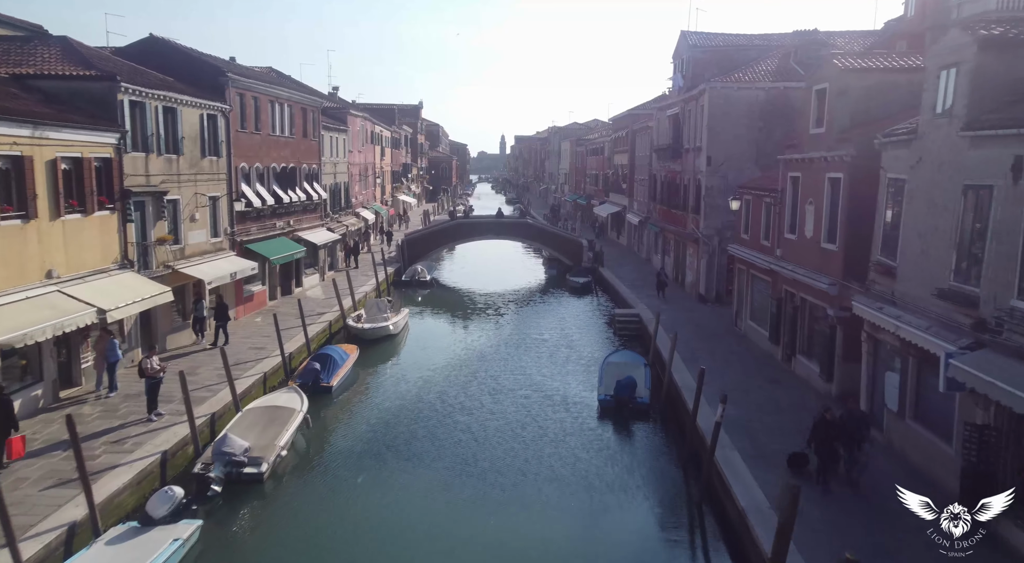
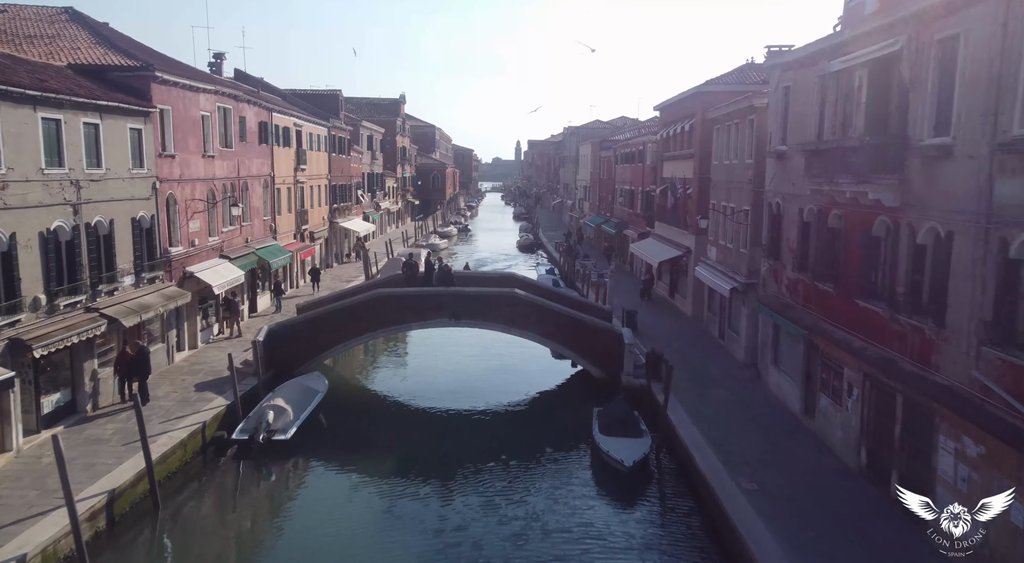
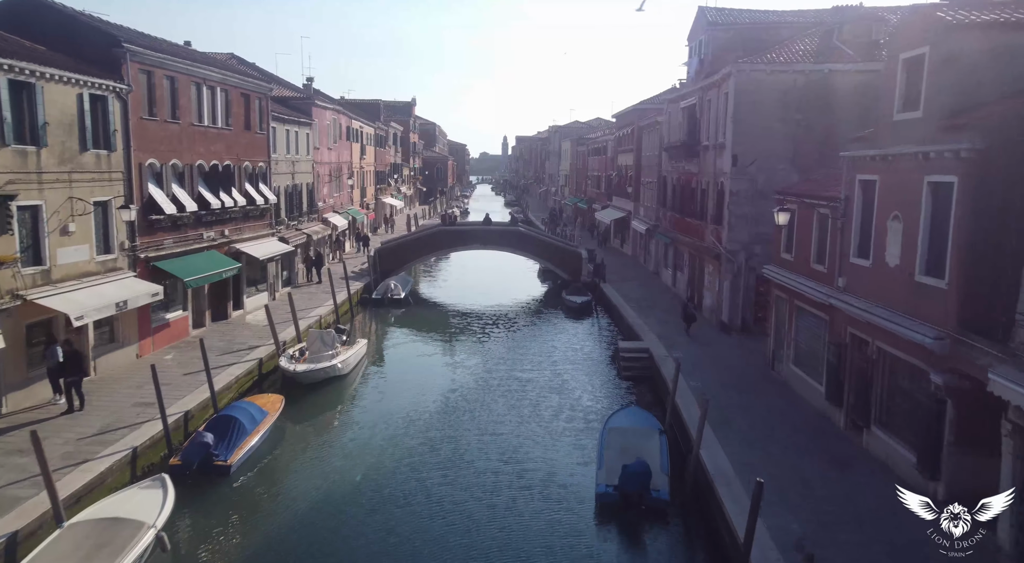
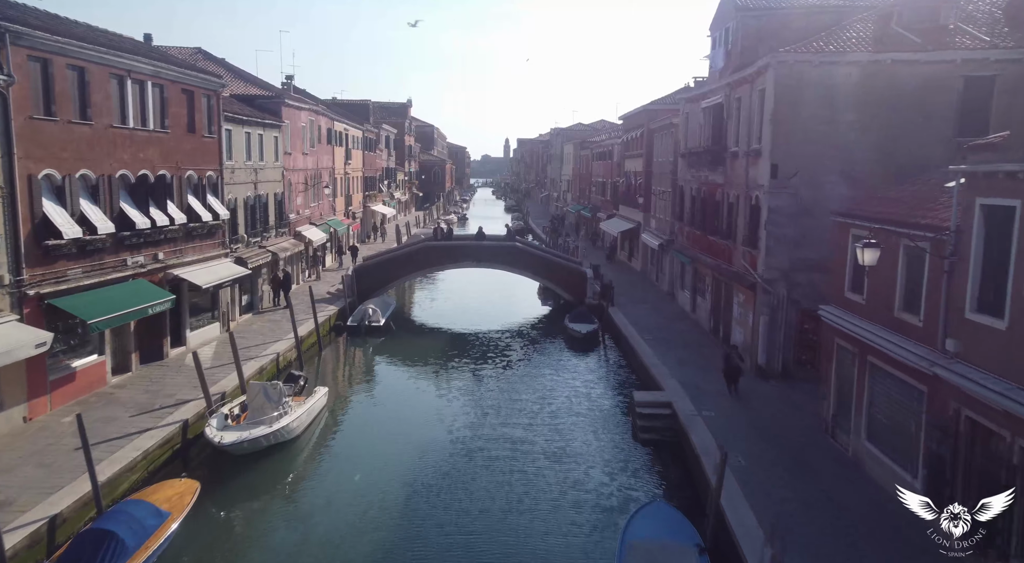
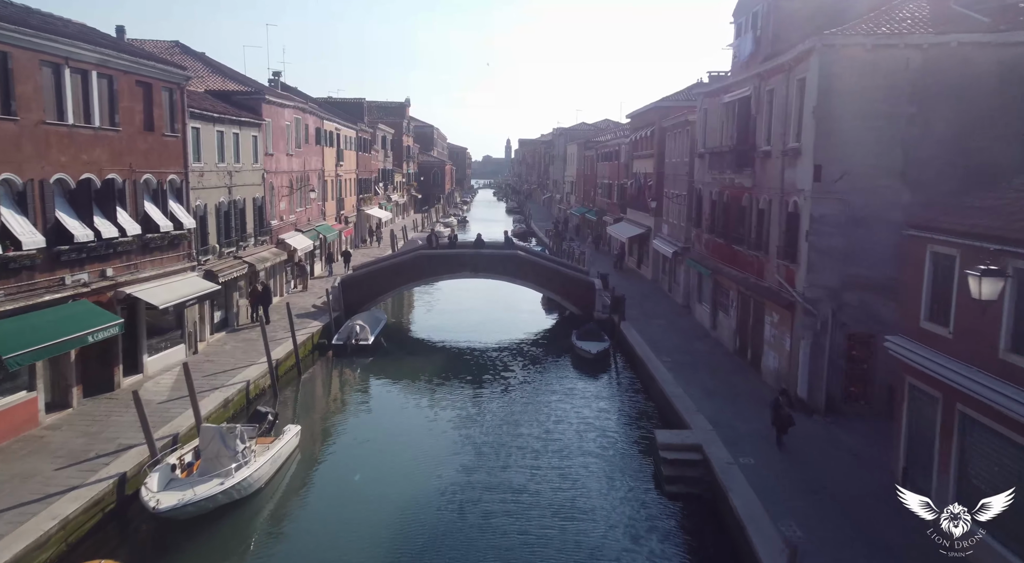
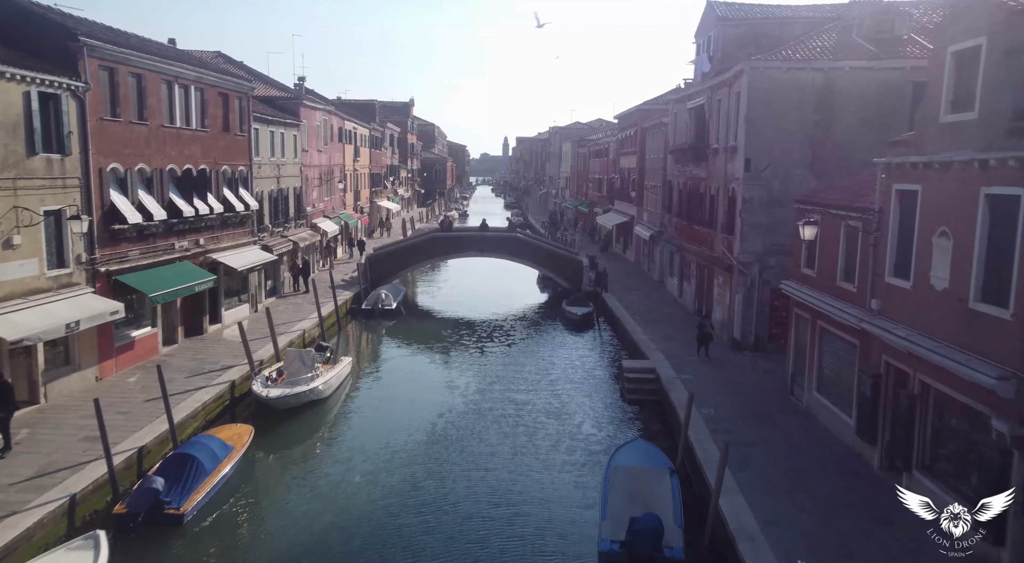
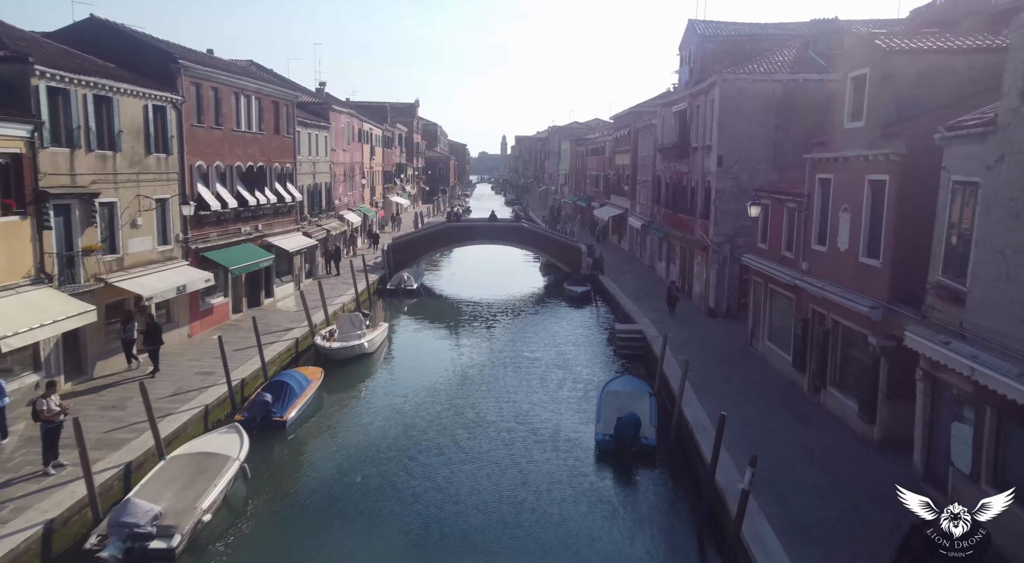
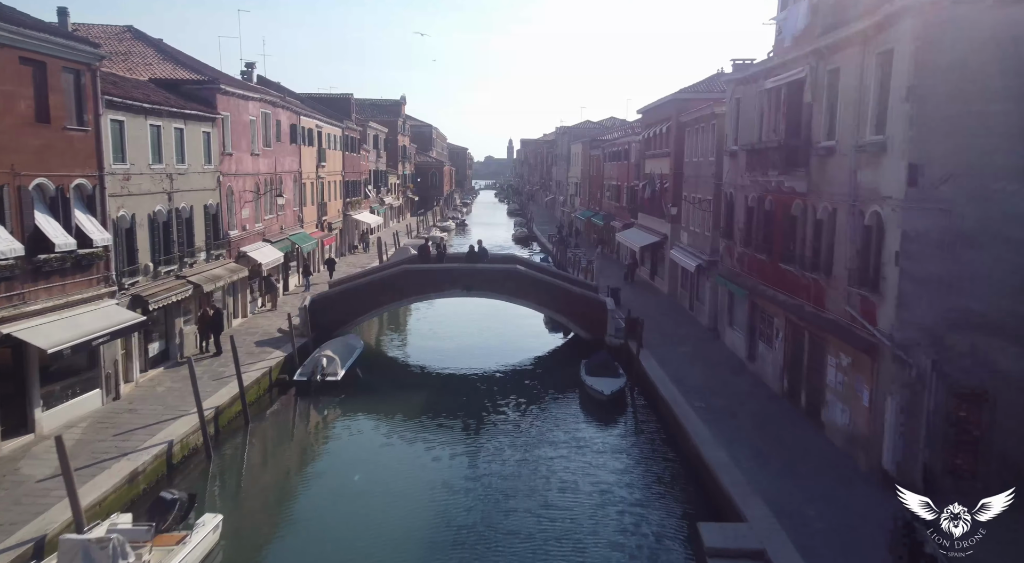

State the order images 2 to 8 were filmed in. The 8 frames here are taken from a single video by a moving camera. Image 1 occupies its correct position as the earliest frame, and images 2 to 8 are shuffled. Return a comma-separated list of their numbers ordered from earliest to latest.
7, 3, 6, 4, 5, 8, 2
